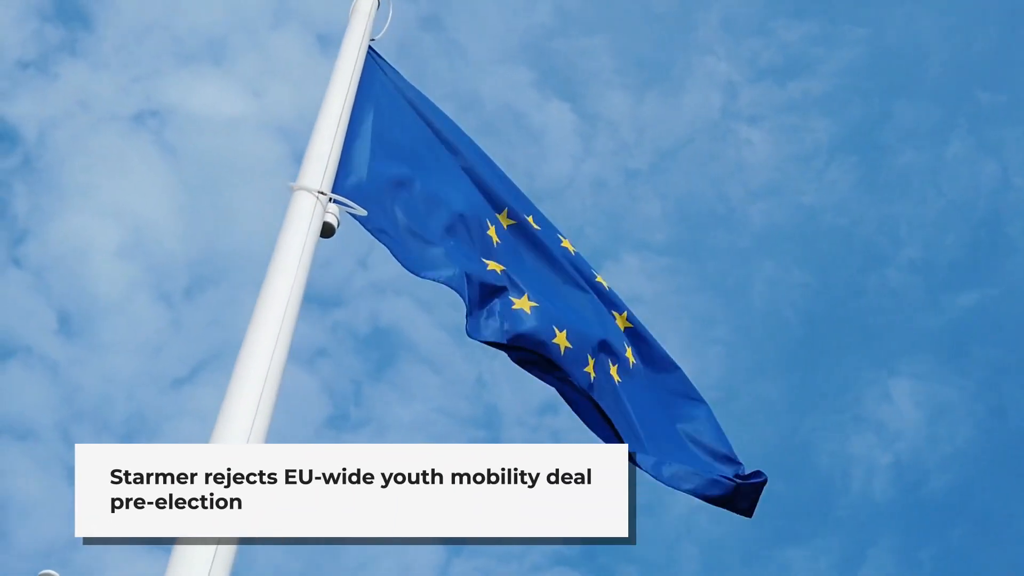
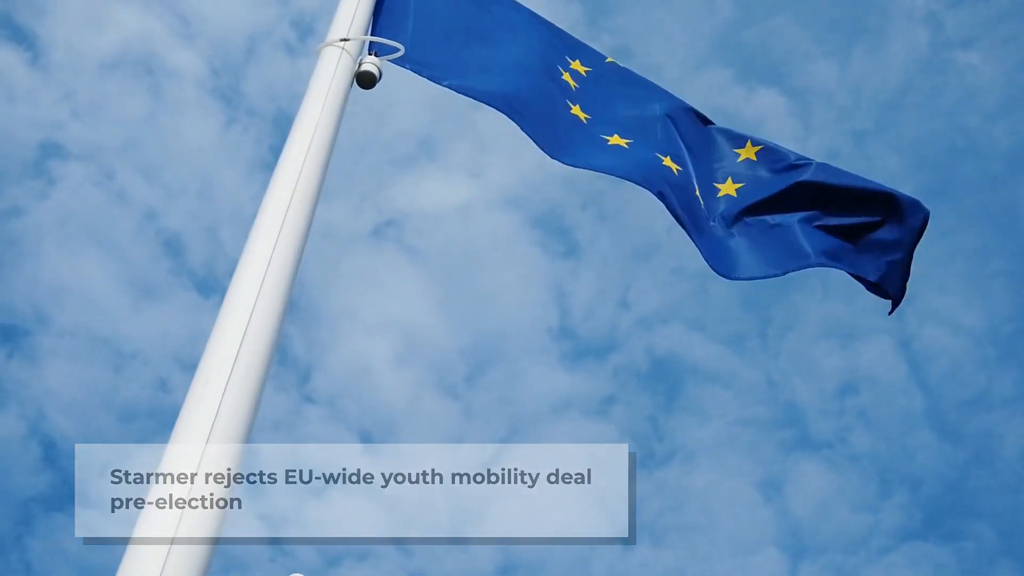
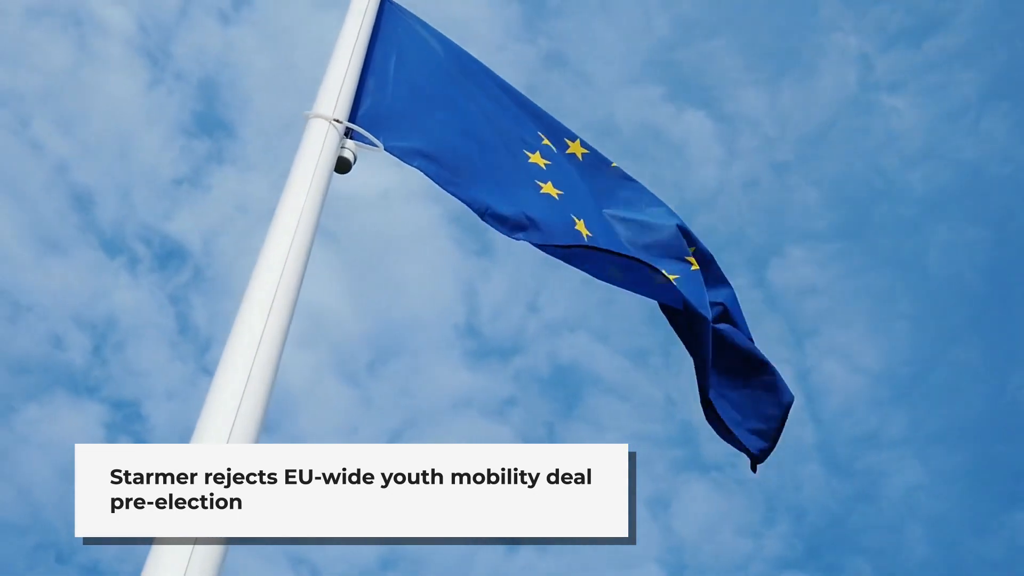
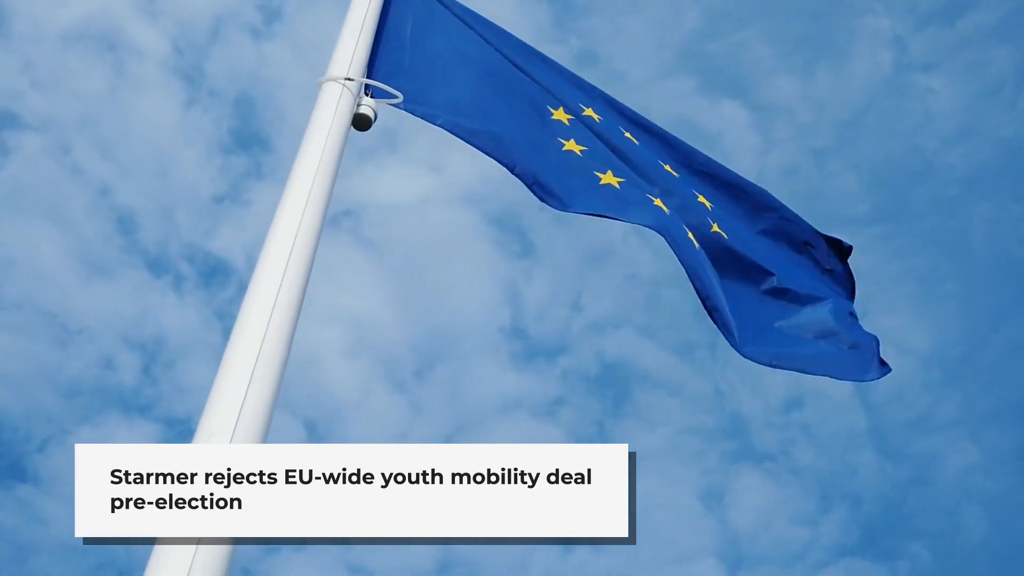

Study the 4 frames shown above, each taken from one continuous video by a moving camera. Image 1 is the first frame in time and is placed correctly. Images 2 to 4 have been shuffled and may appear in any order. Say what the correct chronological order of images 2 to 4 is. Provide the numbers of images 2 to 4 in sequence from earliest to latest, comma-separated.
3, 4, 2
